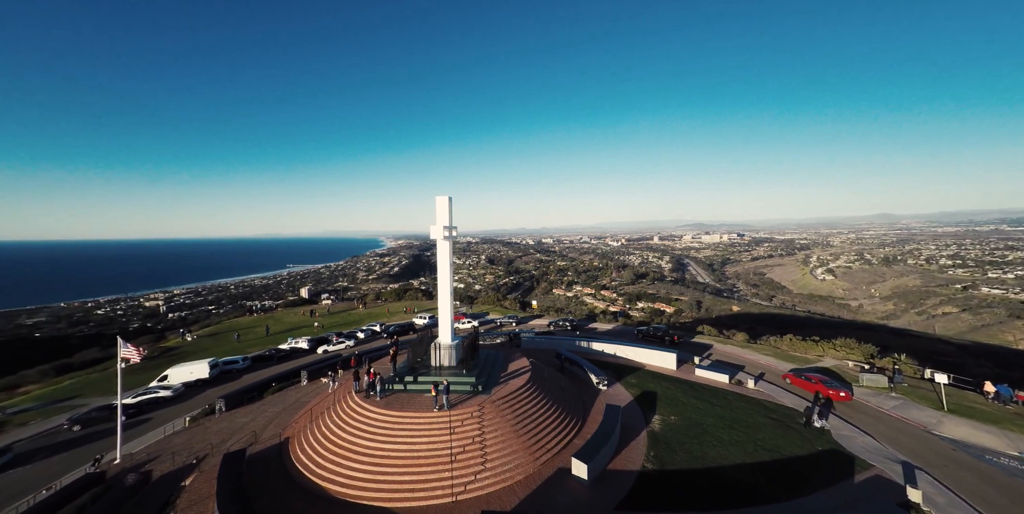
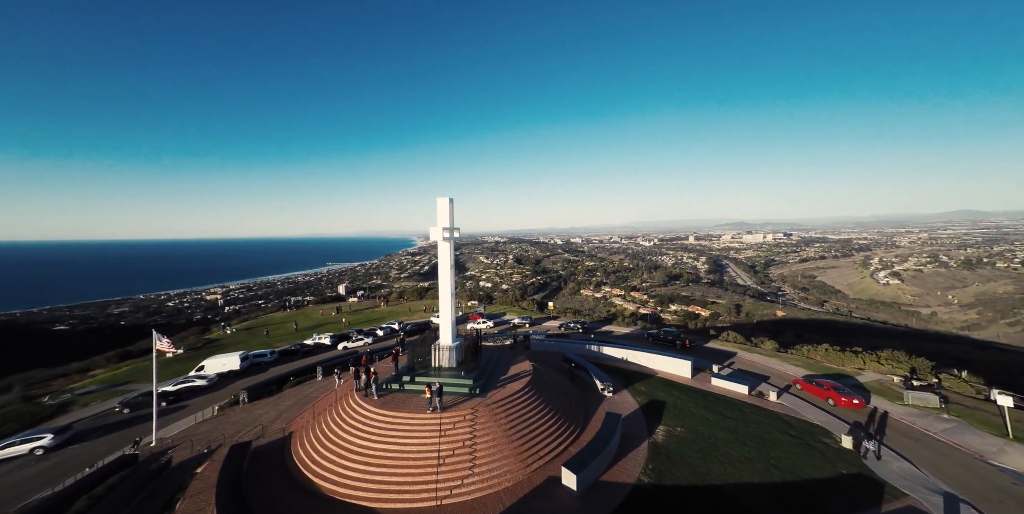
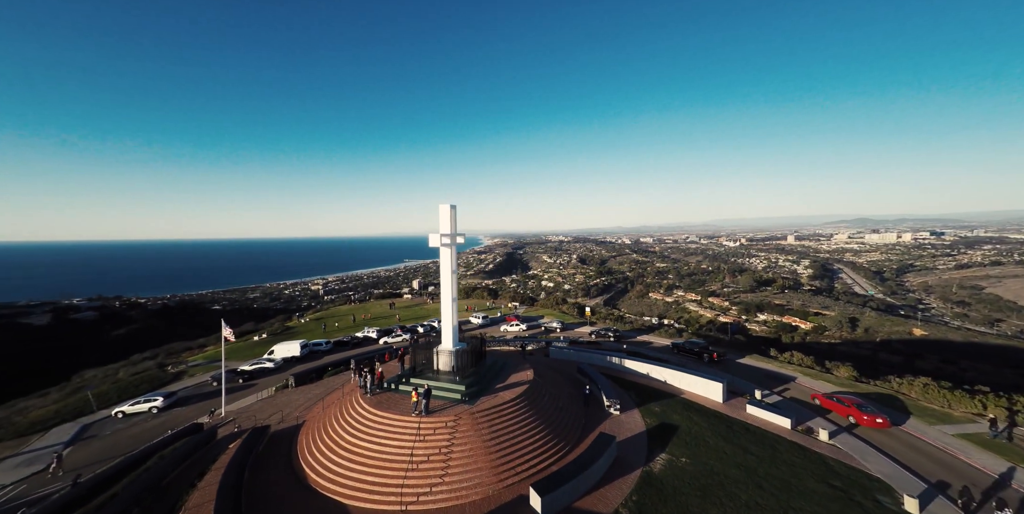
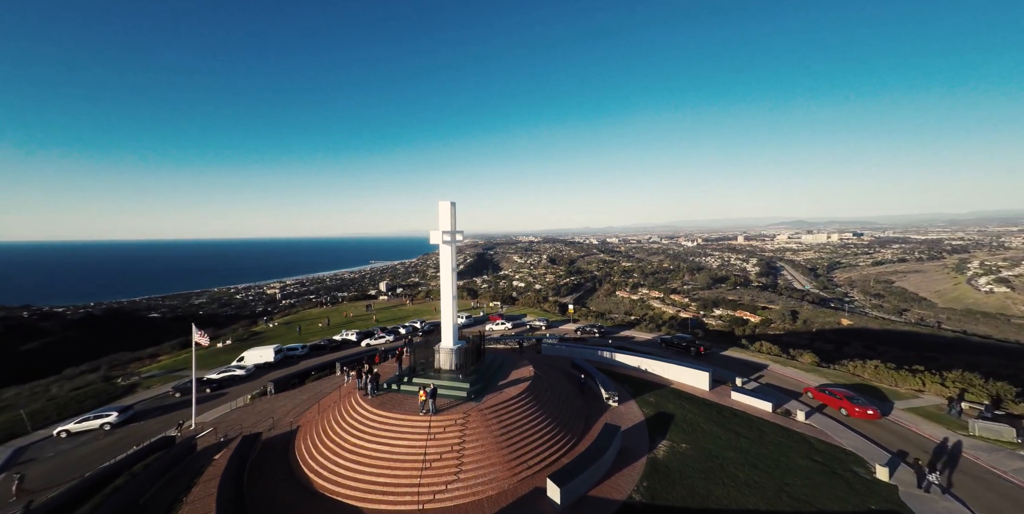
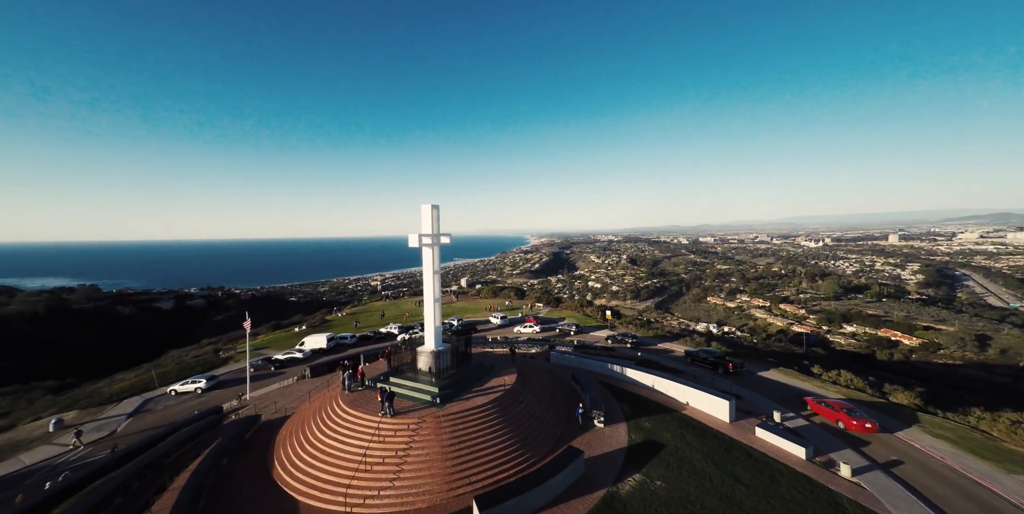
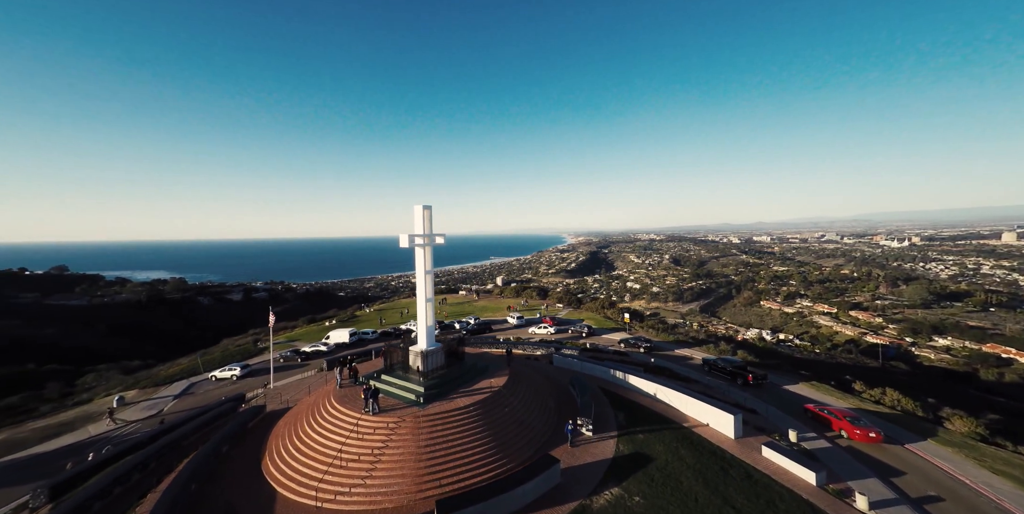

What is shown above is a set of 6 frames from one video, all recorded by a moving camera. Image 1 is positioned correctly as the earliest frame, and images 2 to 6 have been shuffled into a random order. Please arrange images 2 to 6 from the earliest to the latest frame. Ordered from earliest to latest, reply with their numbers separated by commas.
2, 4, 3, 5, 6
